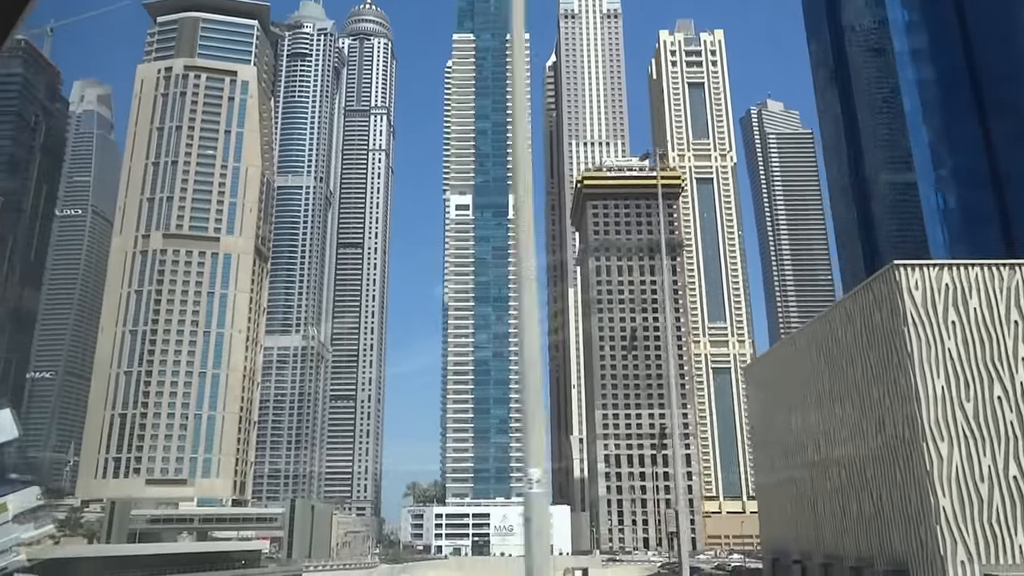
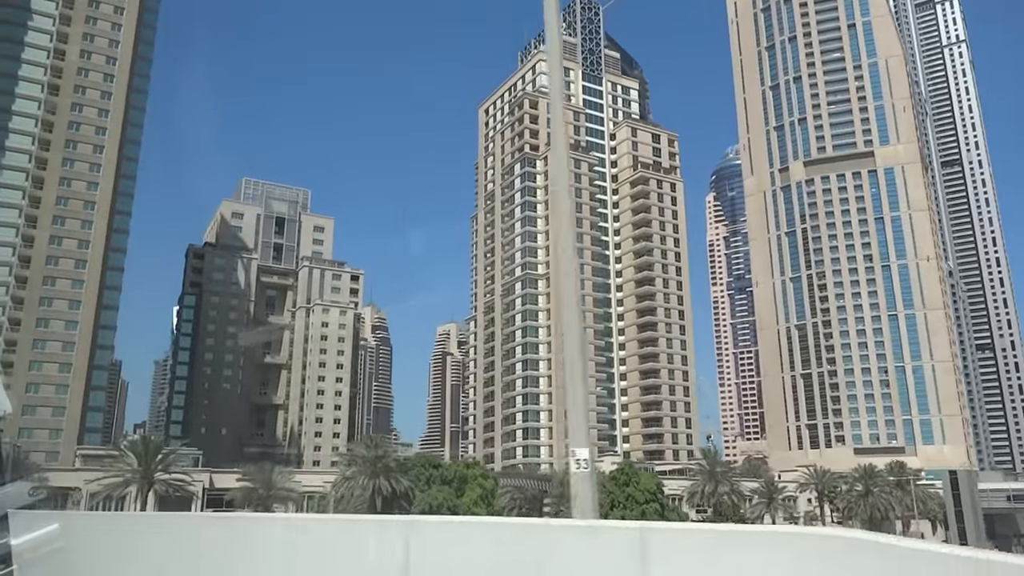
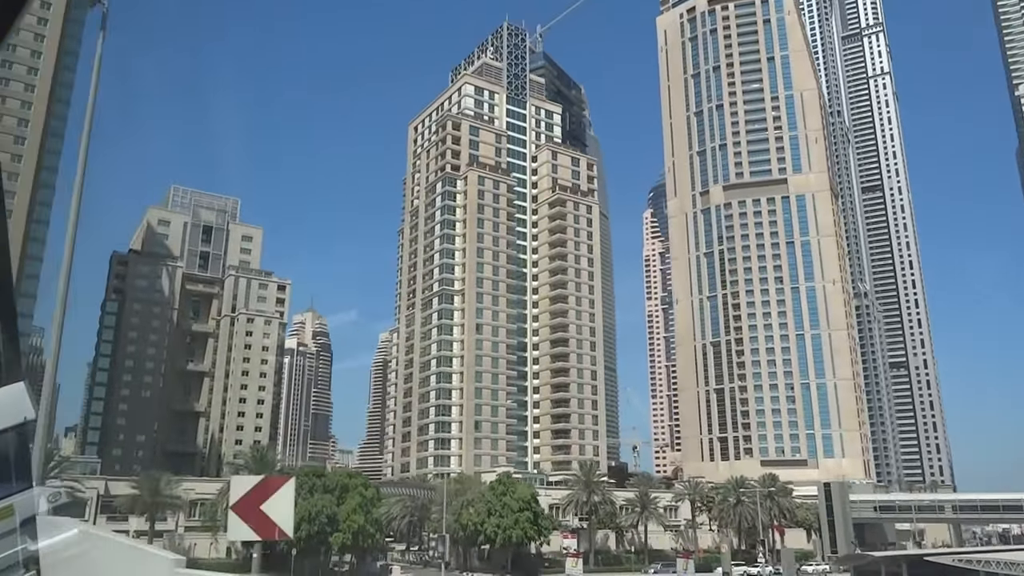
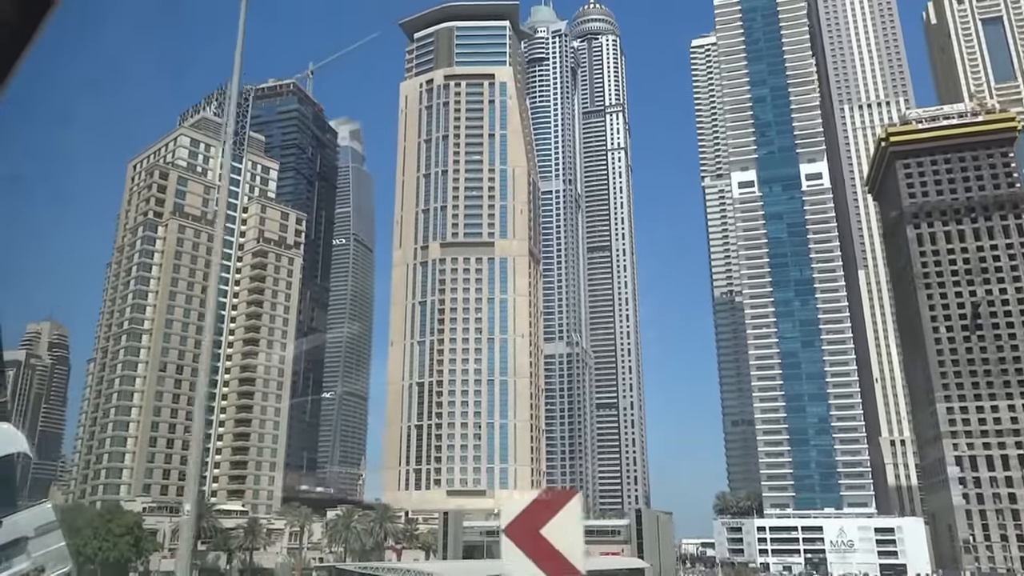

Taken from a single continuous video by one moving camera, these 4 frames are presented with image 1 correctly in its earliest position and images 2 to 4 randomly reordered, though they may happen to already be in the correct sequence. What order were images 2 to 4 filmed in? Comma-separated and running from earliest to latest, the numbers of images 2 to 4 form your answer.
4, 3, 2
